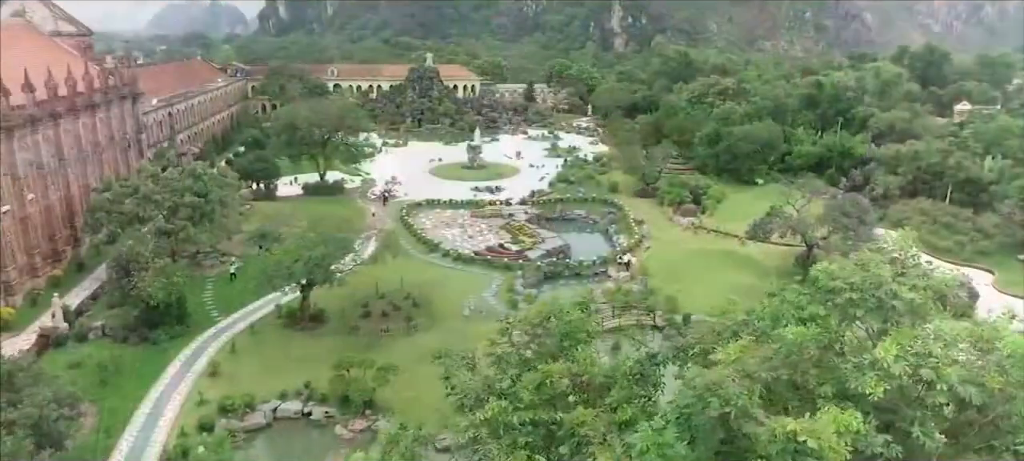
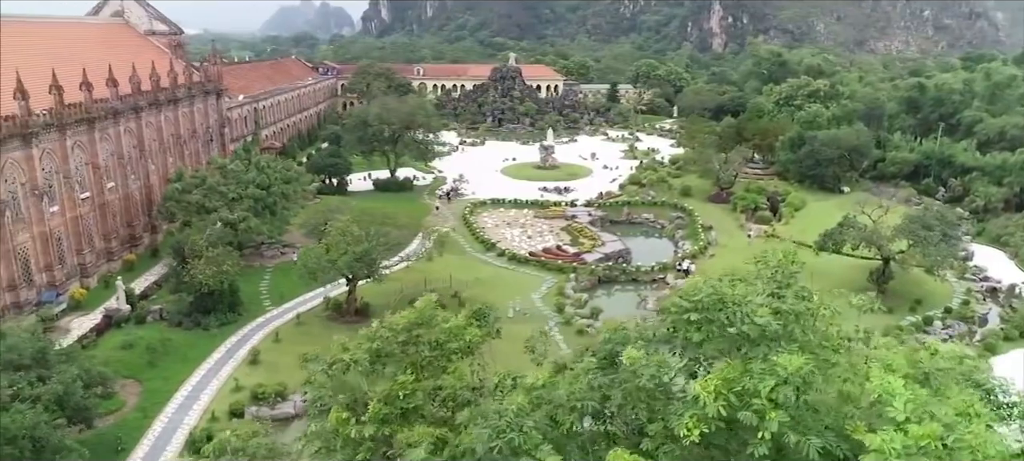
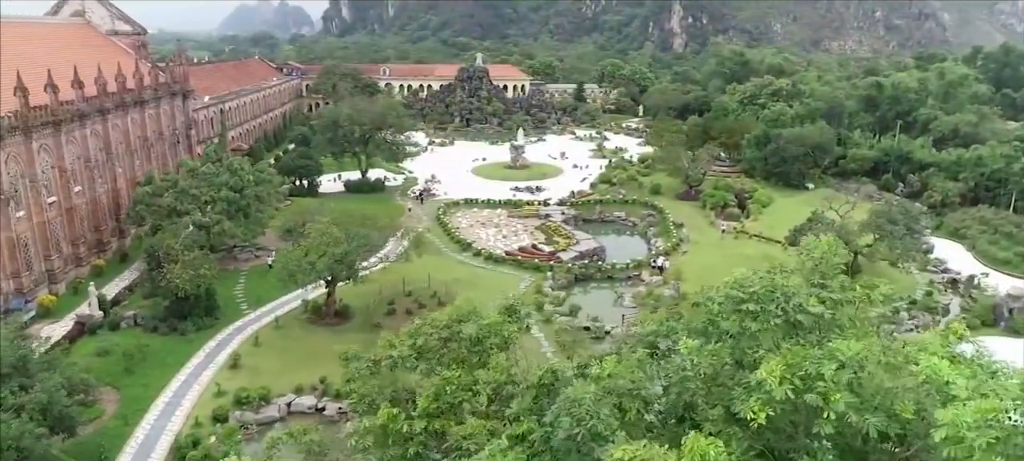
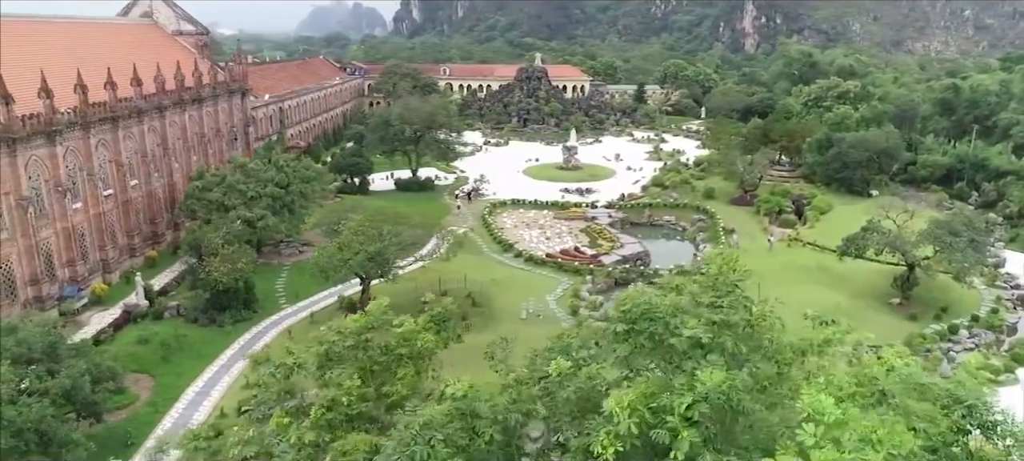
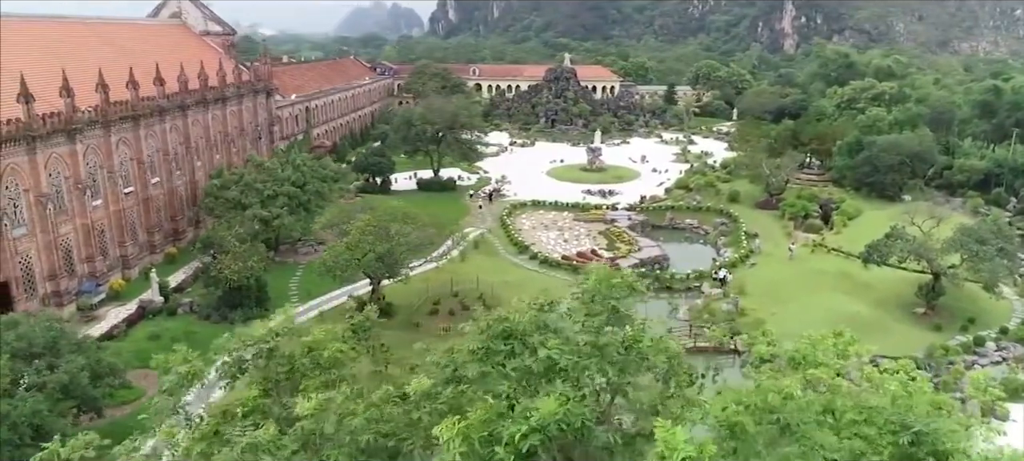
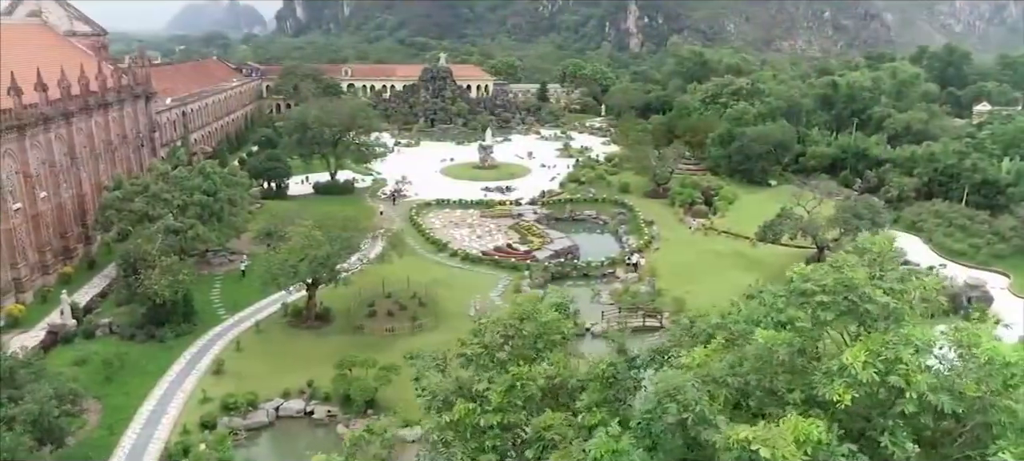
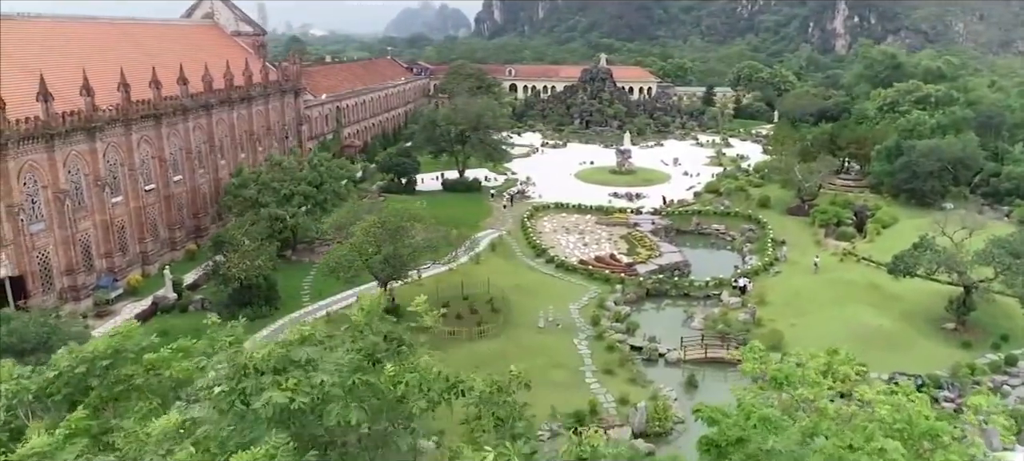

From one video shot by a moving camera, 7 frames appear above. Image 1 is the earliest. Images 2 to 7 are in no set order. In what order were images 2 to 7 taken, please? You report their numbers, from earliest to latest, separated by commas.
6, 3, 2, 4, 5, 7
